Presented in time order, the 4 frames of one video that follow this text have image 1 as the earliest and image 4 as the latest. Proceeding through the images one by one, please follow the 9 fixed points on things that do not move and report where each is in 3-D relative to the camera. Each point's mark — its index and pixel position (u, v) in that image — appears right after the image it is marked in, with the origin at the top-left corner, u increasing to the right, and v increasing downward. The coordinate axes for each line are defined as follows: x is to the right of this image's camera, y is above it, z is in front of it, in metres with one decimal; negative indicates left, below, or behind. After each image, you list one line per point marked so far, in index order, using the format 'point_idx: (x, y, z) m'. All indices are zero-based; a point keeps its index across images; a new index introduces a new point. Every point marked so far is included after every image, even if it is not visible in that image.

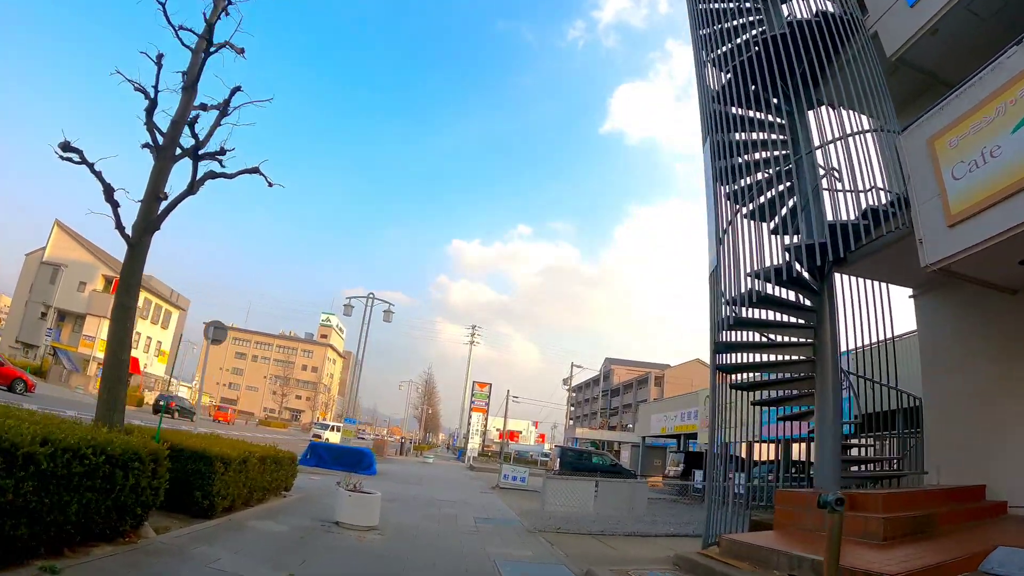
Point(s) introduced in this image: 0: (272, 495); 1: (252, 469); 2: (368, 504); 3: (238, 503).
0: (-5.8, -5.0, +14.1) m
1: (-5.6, -3.9, +12.6) m
2: (-3.0, -4.4, +11.9) m
3: (-5.7, -4.4, +12.1) m
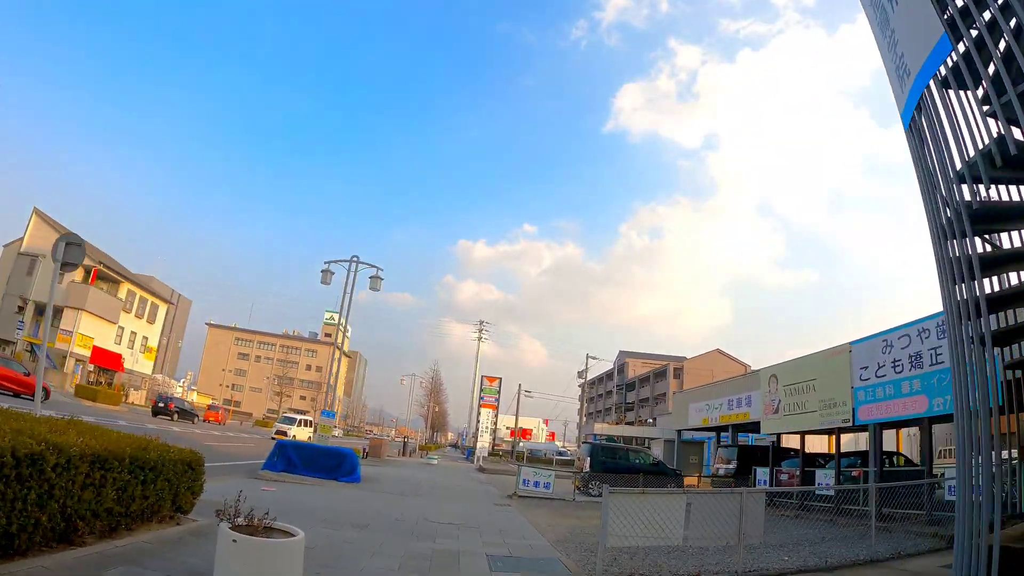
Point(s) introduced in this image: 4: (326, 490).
0: (-5.3, -3.4, +8.3) m
1: (-5.1, -2.2, +6.7) m
2: (-2.4, -2.8, +6.0) m
3: (-5.2, -2.7, +6.2) m
4: (-5.7, -6.2, +17.8) m
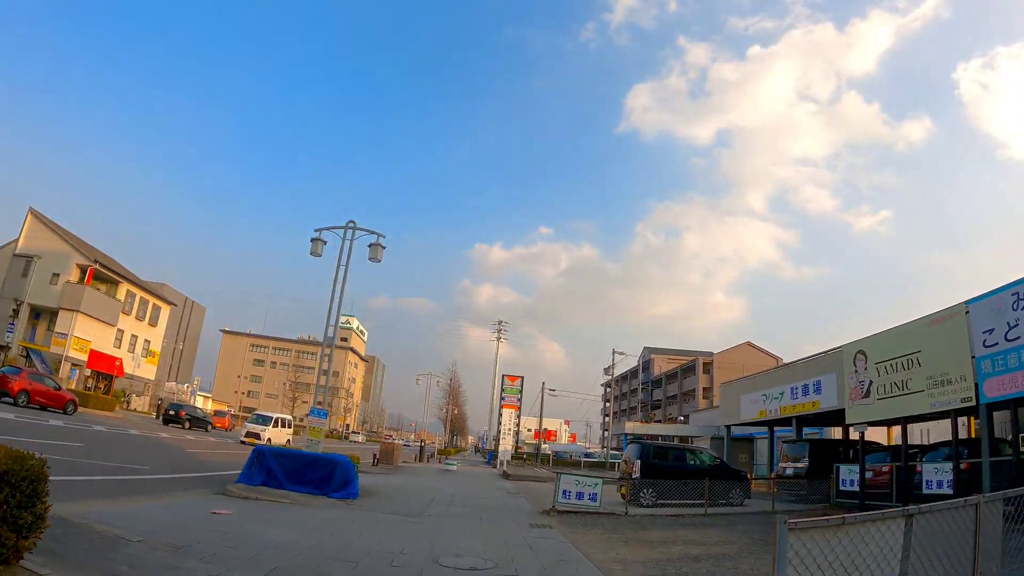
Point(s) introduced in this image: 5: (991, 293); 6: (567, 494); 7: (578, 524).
0: (-4.6, -2.3, +3.9) m
1: (-4.5, -1.1, +2.4) m
2: (-1.9, -1.6, +1.6) m
3: (-4.6, -1.6, +1.9) m
4: (-4.7, -5.1, +13.5) m
5: (+14.6, -0.3, +17.6) m
6: (+1.7, -6.2, +17.6) m
7: (+1.8, -6.2, +15.3) m
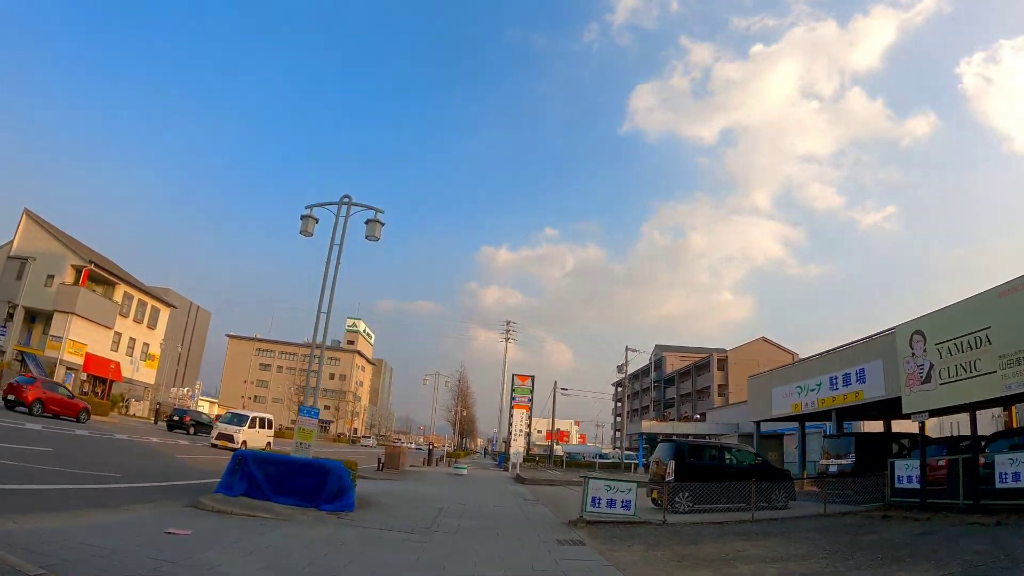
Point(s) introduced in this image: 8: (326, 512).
0: (-4.3, -1.7, +1.7) m
1: (-4.2, -0.5, +0.1) m
2: (-1.6, -0.9, -0.7) m
3: (-4.3, -1.0, -0.4) m
4: (-4.2, -4.6, +11.2) m
5: (+15.0, +0.6, +15.1) m
6: (+2.2, -5.6, +15.3) m
7: (+2.3, -5.5, +12.9) m
8: (-4.5, -5.4, +14.2) m
